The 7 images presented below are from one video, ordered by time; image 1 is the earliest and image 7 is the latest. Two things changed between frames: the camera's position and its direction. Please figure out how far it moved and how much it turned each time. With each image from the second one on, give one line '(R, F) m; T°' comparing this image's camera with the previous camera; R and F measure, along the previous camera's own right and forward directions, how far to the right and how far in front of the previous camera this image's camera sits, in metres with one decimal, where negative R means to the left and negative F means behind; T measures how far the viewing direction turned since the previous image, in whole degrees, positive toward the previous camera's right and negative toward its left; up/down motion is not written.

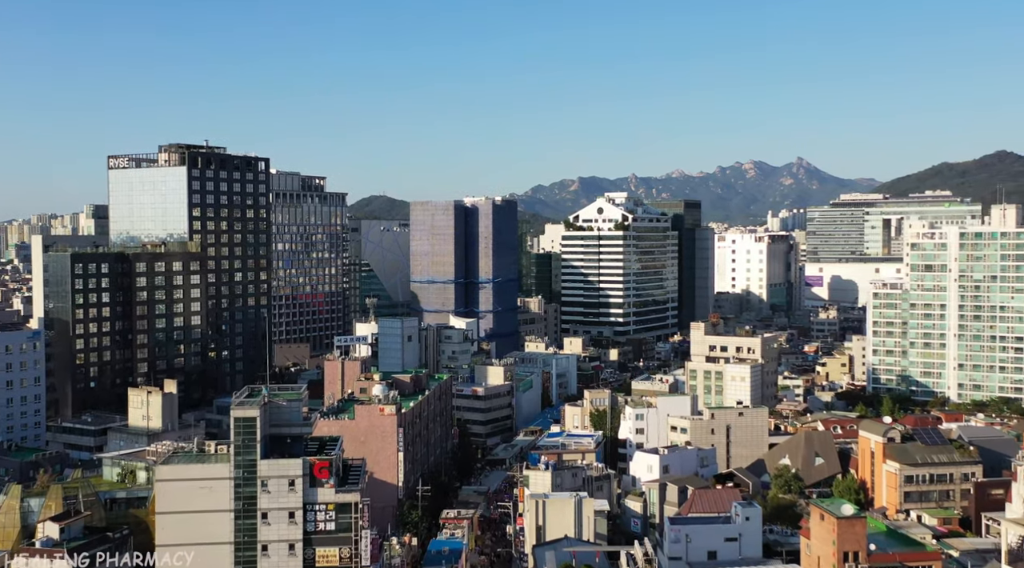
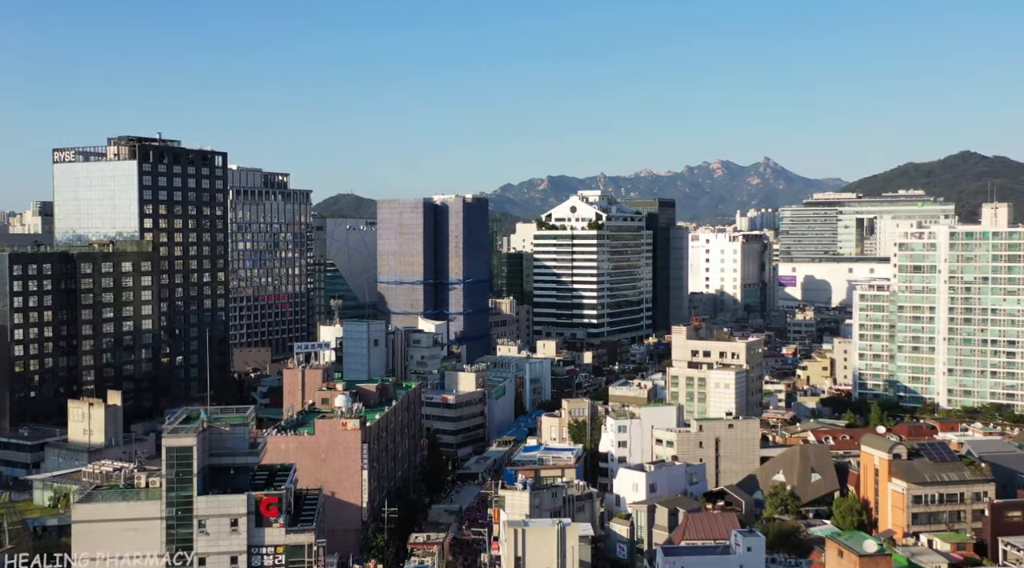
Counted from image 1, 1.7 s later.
(-0.2, +3.5) m; +2°
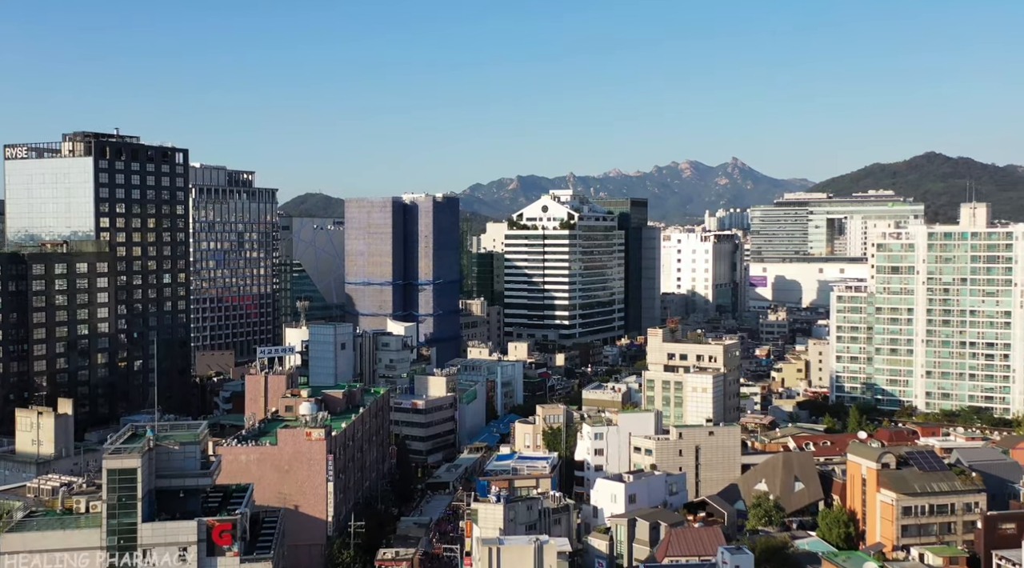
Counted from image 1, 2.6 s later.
(-0.1, +1.8) m; +2°
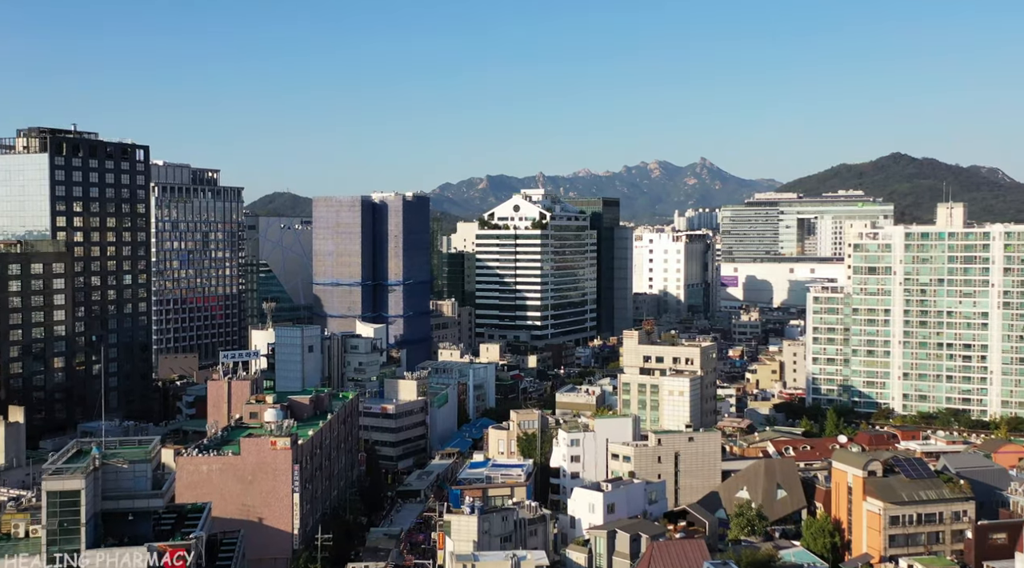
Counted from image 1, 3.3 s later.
(-0.2, +1.5) m; +2°
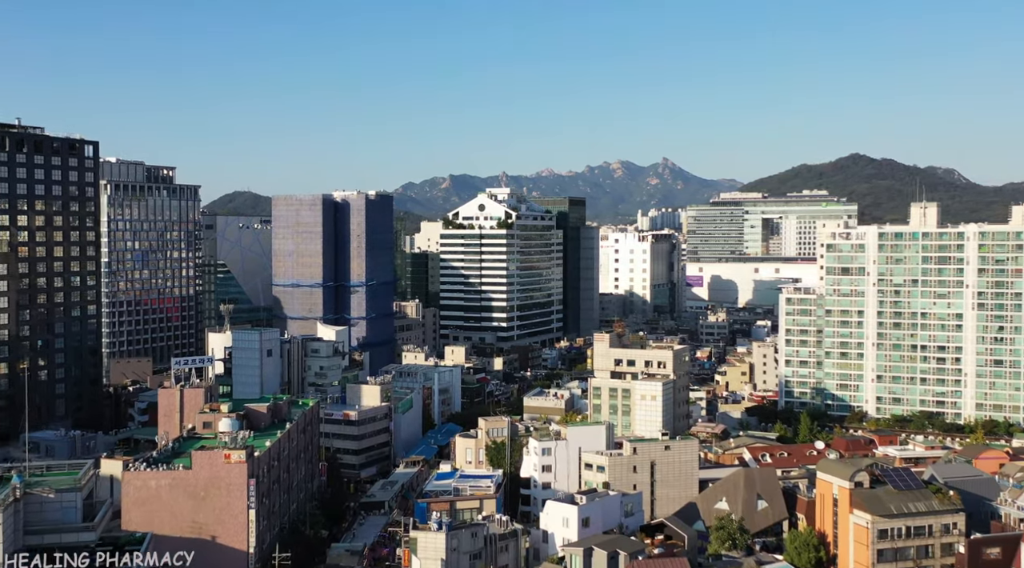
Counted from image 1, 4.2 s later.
(-0.2, +2.0) m; +2°
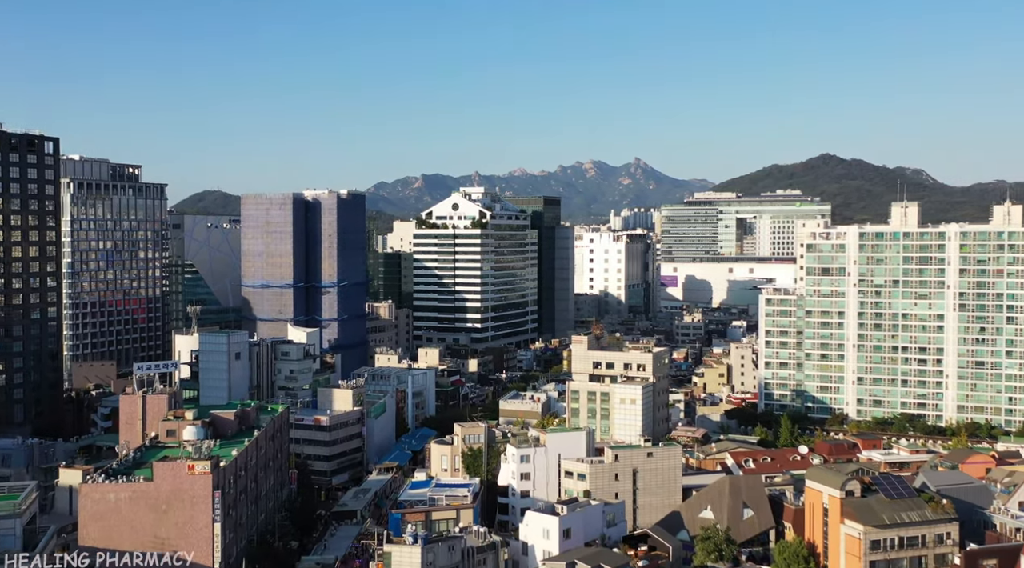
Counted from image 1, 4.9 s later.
(-0.2, +1.4) m; +2°
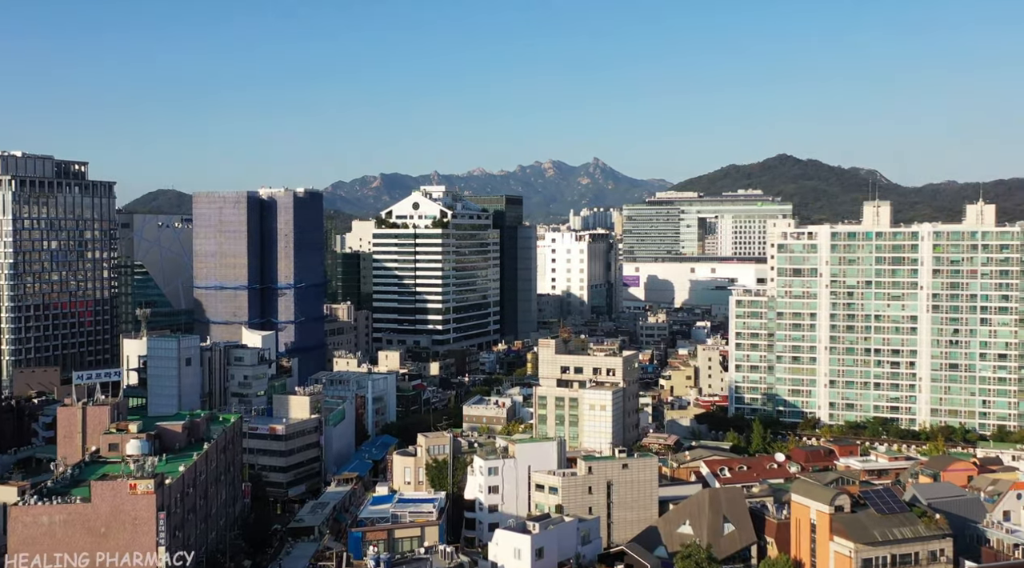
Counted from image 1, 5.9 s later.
(-0.3, +2.2) m; +2°
